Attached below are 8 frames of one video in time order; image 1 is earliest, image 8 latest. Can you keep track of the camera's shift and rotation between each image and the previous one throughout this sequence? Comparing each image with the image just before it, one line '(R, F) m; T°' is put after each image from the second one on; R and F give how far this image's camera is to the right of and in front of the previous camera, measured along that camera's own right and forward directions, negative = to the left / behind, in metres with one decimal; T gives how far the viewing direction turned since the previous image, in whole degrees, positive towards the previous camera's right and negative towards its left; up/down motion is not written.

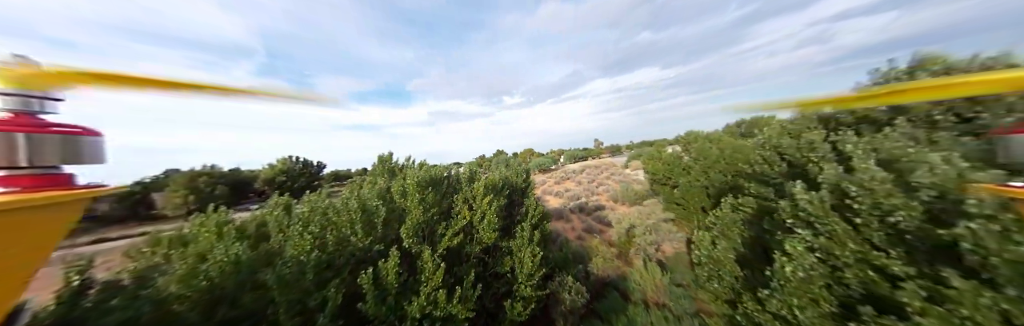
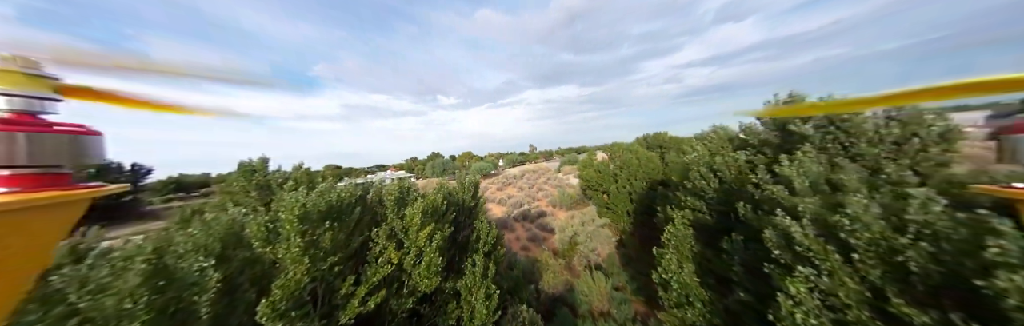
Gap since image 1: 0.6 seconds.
(-0.3, +1.3) m; +16°
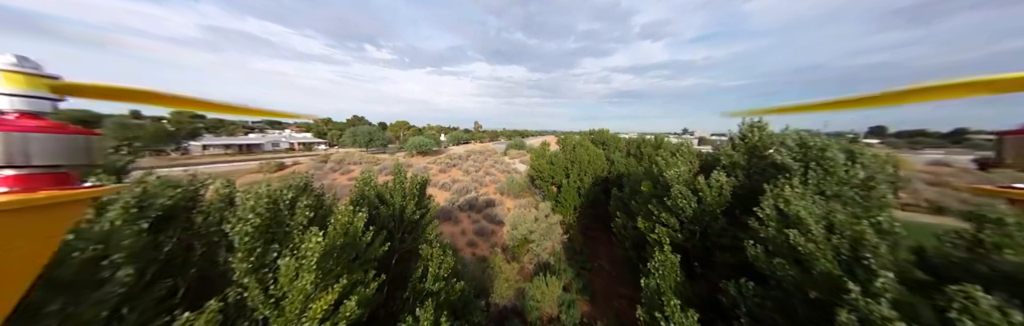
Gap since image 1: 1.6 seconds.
(-0.6, +1.9) m; +16°
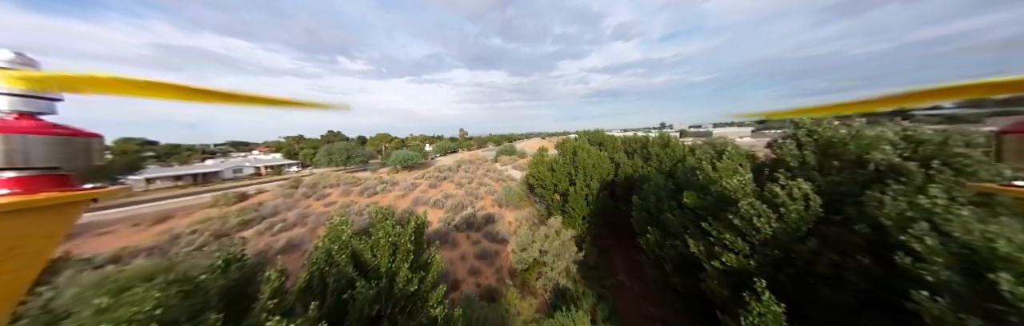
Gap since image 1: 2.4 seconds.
(-0.7, +1.5) m; +3°
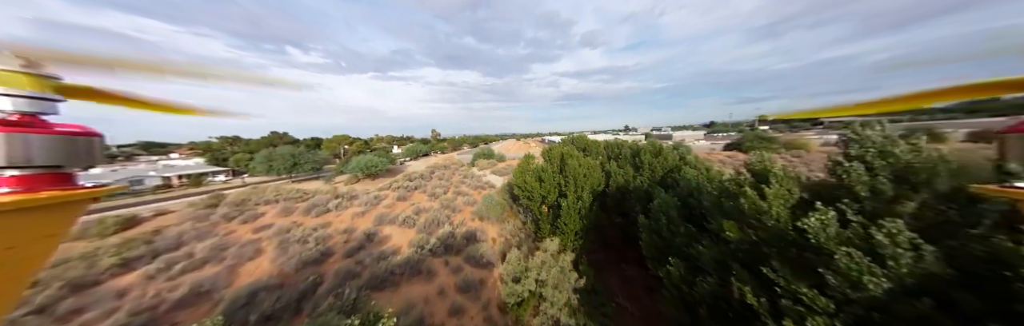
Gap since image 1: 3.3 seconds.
(-0.6, +1.7) m; +7°
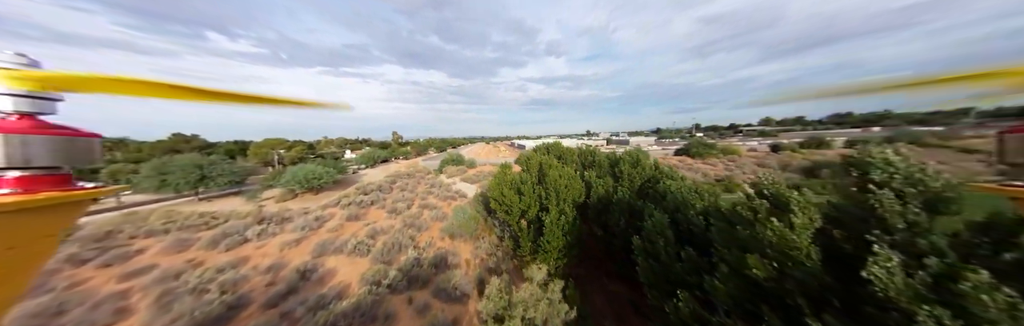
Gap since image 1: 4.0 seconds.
(-0.4, +1.4) m; +8°
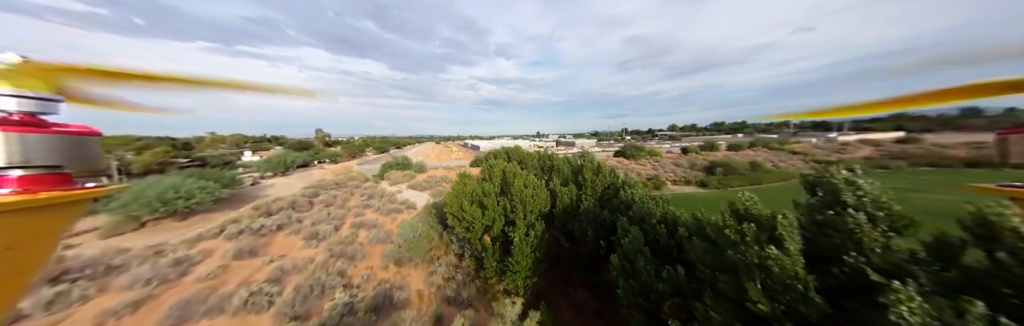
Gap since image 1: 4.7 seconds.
(-0.5, +1.4) m; +13°
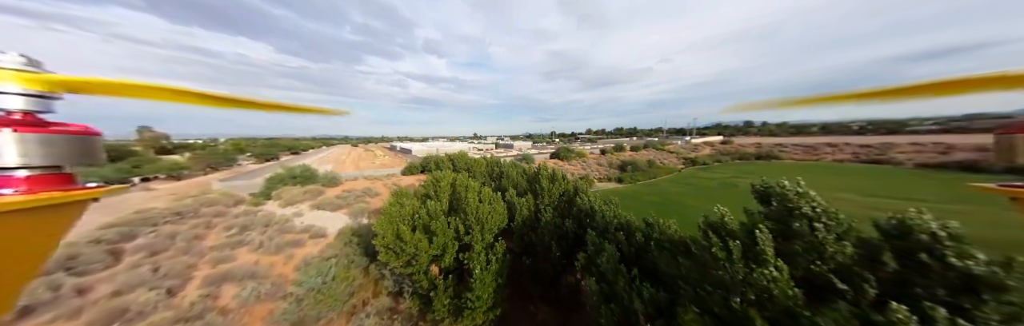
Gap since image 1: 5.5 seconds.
(-0.8, +1.7) m; +17°
